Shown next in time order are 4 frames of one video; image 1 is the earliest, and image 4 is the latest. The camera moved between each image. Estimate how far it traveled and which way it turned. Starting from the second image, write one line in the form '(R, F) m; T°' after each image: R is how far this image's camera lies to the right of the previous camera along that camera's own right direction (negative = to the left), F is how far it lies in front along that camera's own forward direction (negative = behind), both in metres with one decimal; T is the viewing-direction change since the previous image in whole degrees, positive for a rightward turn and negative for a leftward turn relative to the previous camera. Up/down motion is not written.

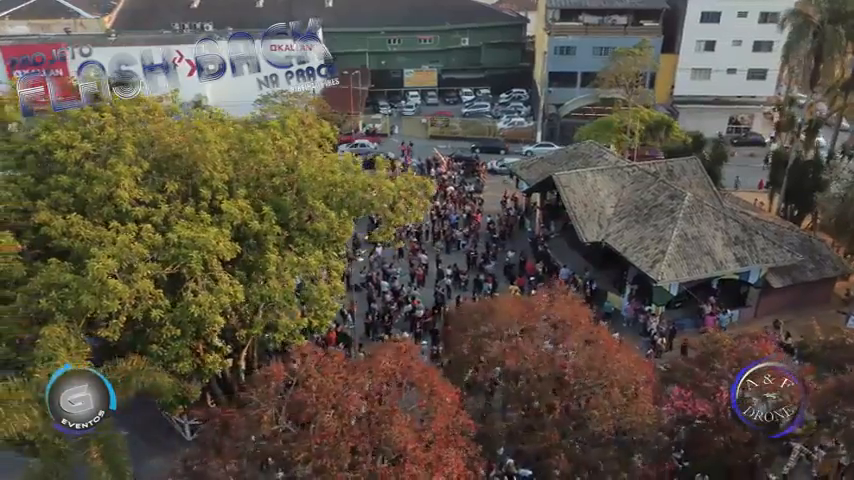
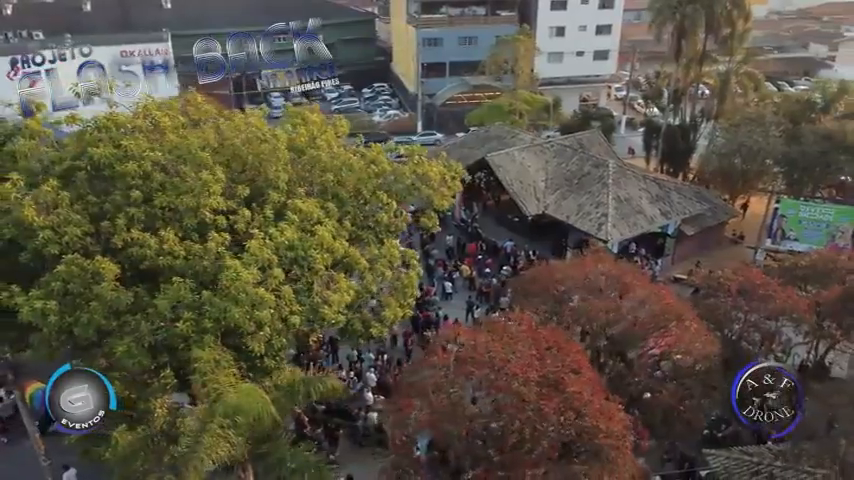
(-6.9, +0.5) m; +17°
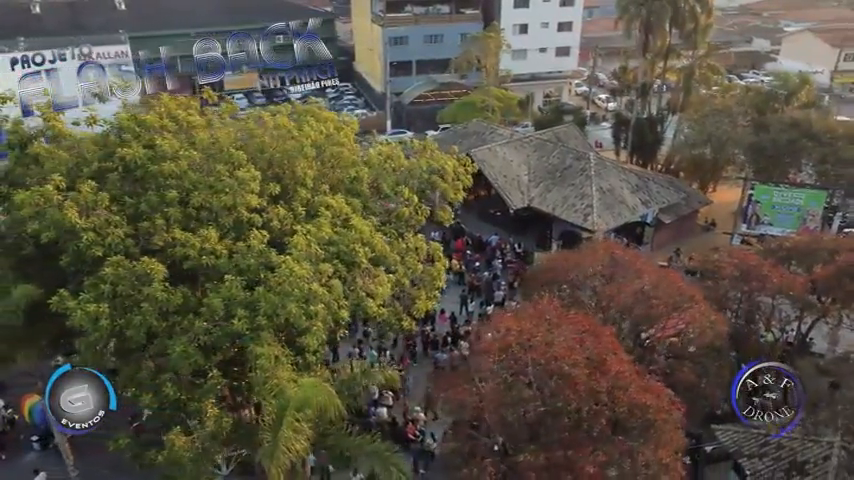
(-2.0, -0.1) m; +5°
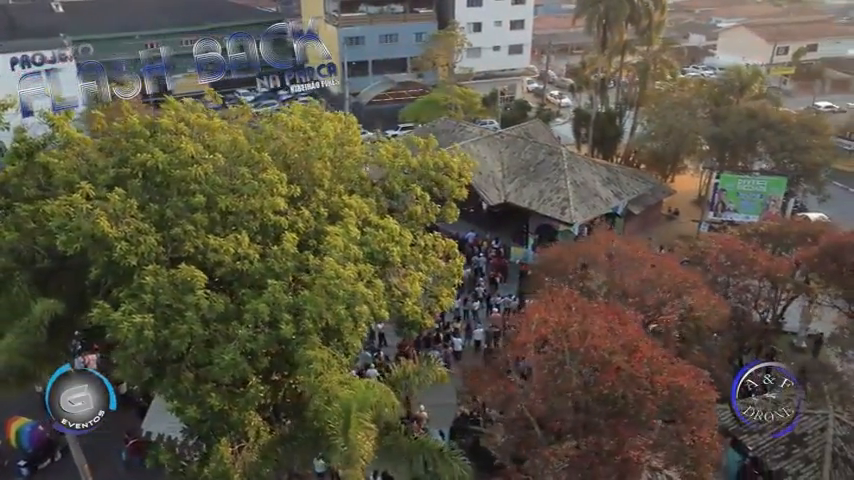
(-2.0, +0.1) m; +5°
